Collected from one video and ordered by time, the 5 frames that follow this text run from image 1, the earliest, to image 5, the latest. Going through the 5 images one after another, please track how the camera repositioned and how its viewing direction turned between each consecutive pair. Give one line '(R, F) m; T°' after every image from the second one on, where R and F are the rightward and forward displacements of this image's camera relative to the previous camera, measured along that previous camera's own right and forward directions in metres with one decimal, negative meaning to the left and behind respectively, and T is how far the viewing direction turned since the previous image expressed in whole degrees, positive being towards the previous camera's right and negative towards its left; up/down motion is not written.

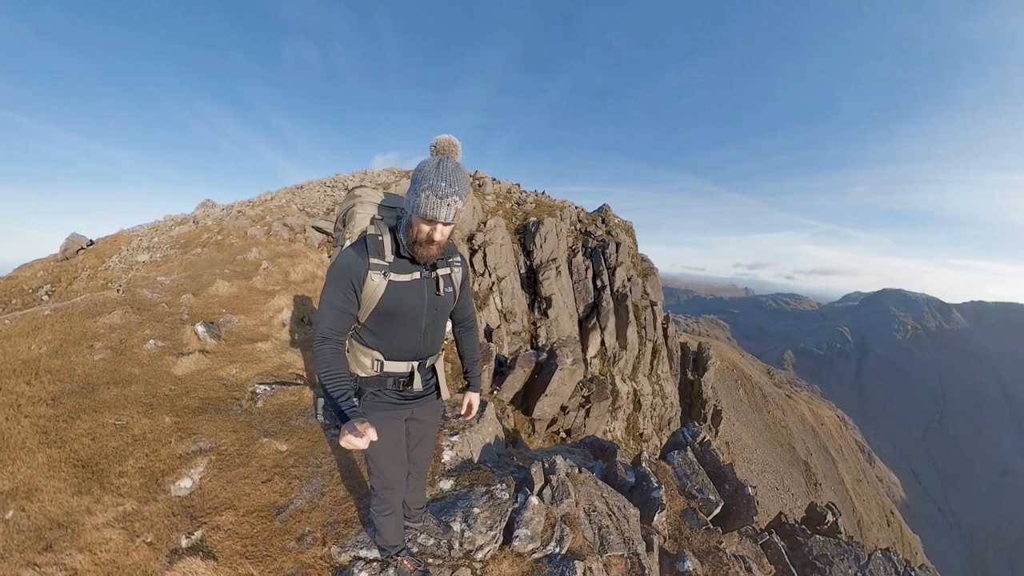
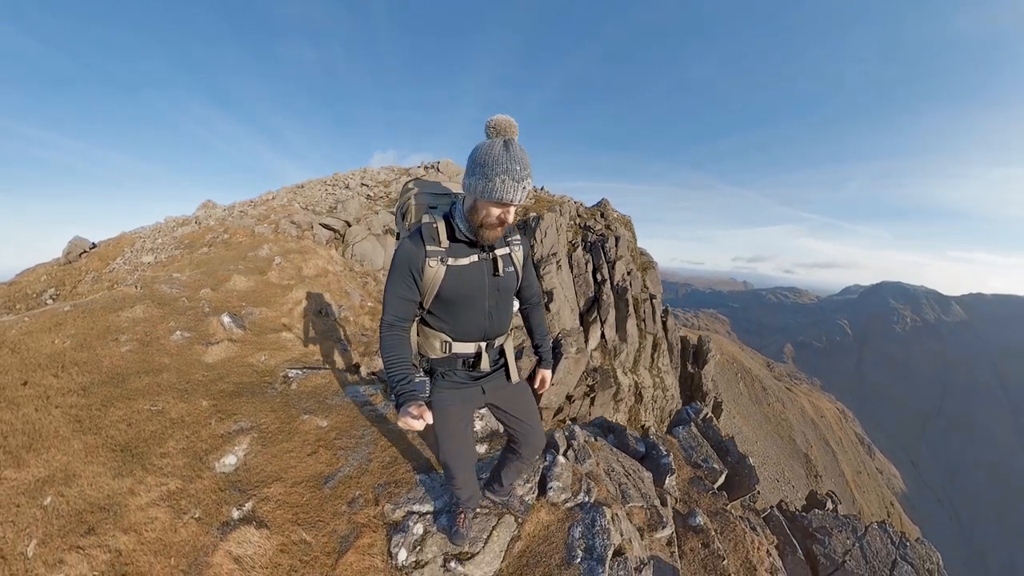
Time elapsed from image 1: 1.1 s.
(-0.3, -0.5) m; 0°
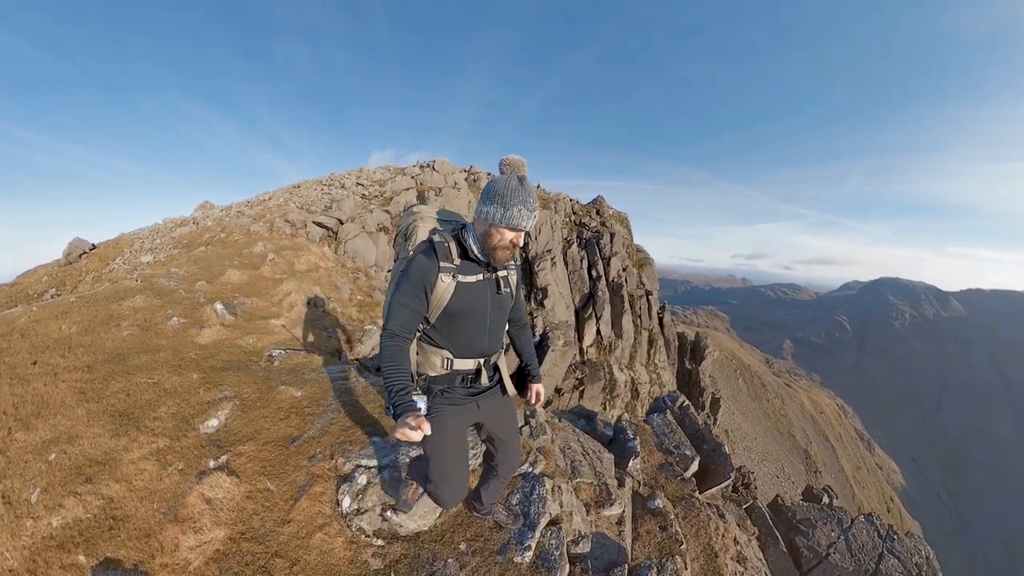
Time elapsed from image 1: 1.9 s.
(+0.5, -0.4) m; 0°
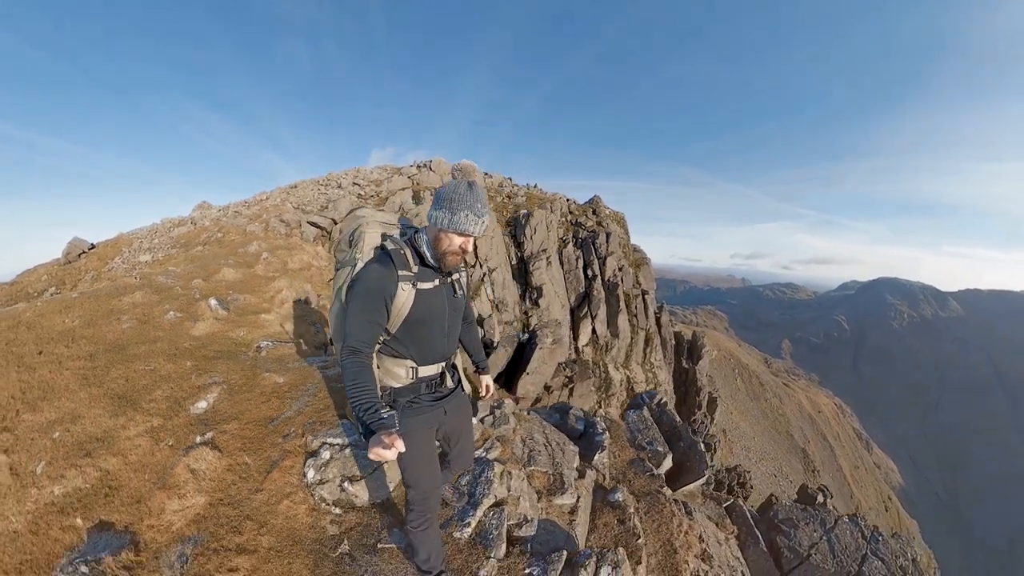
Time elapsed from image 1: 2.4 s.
(+0.4, -0.4) m; 0°
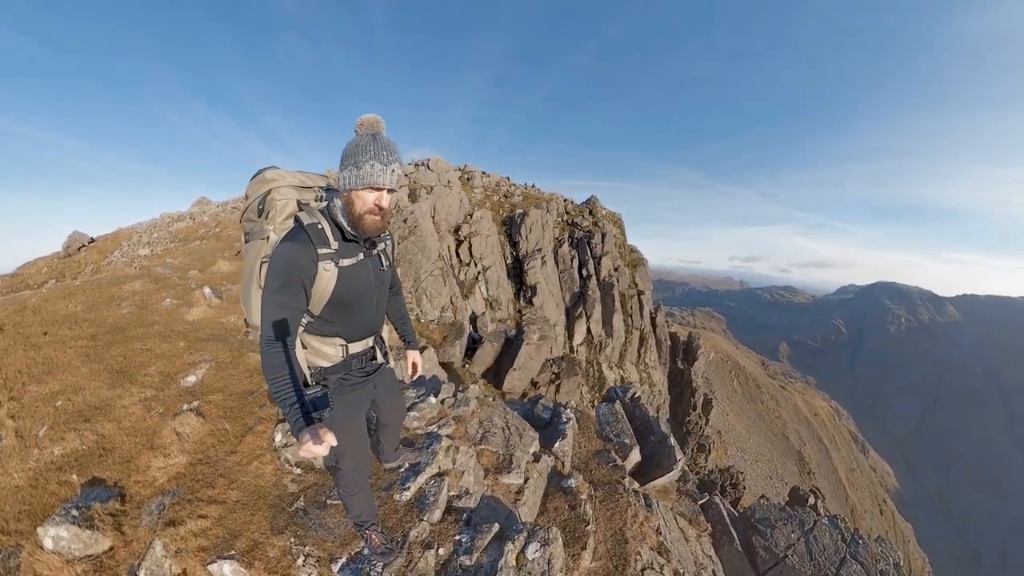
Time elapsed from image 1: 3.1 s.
(+0.5, -0.4) m; 0°
